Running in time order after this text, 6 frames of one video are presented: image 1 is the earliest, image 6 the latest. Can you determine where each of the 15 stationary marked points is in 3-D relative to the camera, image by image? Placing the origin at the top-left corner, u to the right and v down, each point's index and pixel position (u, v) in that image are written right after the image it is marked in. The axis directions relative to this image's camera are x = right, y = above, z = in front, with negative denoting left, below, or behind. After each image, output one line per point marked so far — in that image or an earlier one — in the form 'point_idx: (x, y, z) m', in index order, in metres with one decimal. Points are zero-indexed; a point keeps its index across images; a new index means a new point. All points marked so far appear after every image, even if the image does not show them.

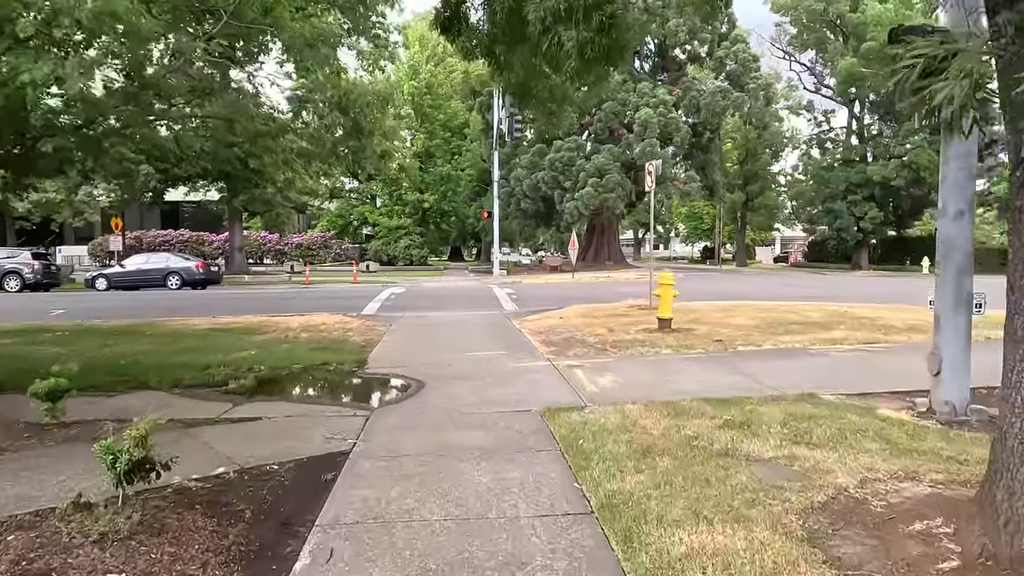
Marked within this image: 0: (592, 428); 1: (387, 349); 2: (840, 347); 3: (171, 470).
0: (+0.7, -1.2, +5.6) m
1: (-2.0, -1.0, +10.3) m
2: (+4.5, -0.8, +9.1) m
3: (-2.3, -1.2, +4.4) m
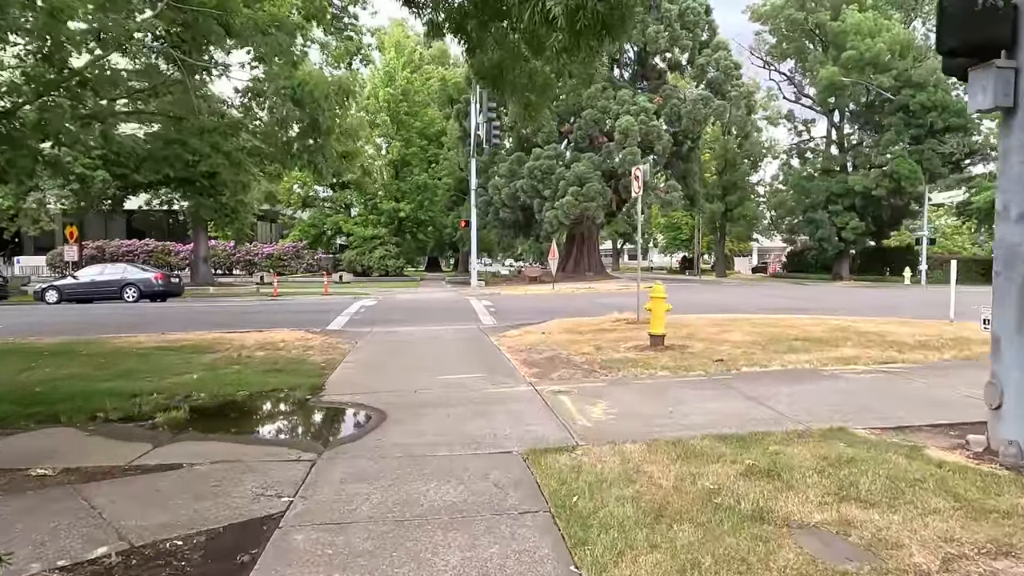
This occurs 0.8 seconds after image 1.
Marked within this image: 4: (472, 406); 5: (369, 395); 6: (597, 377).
0: (+0.5, -1.3, +4.6) m
1: (-2.3, -1.2, +9.2) m
2: (+4.2, -1.0, +8.2) m
3: (-2.4, -1.3, +3.3) m
4: (-0.4, -1.2, +6.9) m
5: (-1.6, -1.2, +7.6) m
6: (+1.1, -1.1, +8.3) m
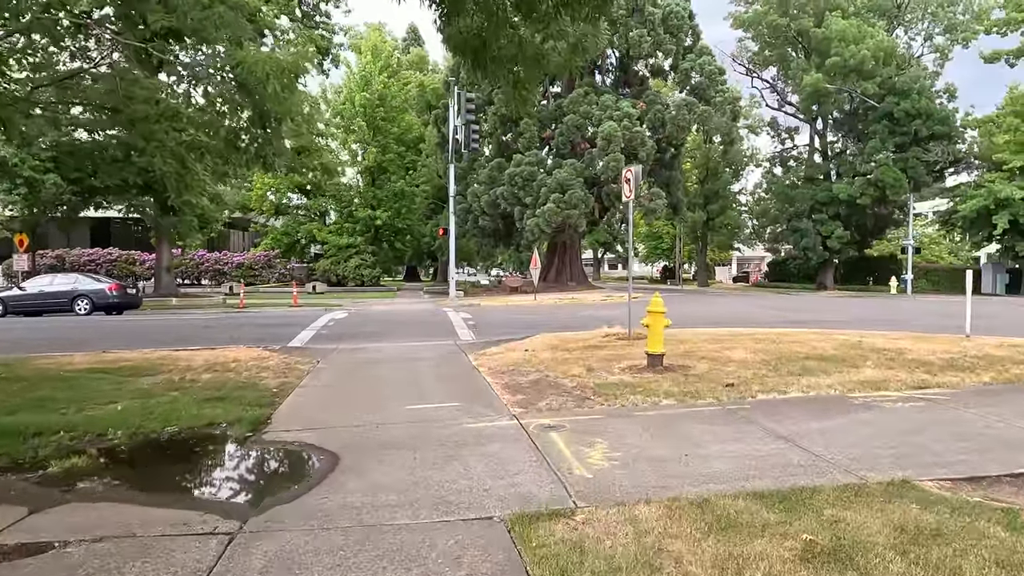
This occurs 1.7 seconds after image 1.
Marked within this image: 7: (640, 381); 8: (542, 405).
0: (+0.4, -1.4, +3.4) m
1: (-2.5, -1.3, +7.9) m
2: (+4.0, -1.1, +7.2) m
3: (-2.4, -1.4, +2.0) m
4: (-0.6, -1.4, +5.7) m
5: (-1.8, -1.4, +6.4) m
6: (+0.9, -1.3, +7.1) m
7: (+1.6, -1.1, +8.2) m
8: (+0.3, -1.3, +7.1) m
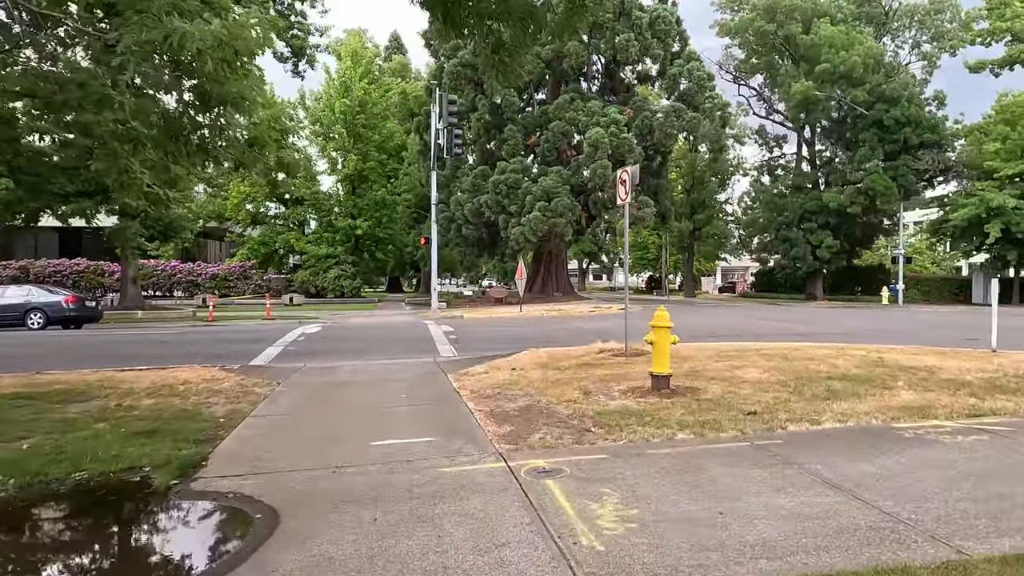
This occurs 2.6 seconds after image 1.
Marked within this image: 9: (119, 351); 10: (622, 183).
0: (+0.4, -1.5, +2.3) m
1: (-2.6, -1.5, +6.7) m
2: (+3.9, -1.2, +6.1) m
3: (-2.4, -1.5, +0.8) m
4: (-0.7, -1.5, +4.5) m
5: (-1.9, -1.5, +5.2) m
6: (+0.7, -1.4, +6.0) m
7: (+1.4, -1.3, +7.1) m
8: (+0.2, -1.4, +6.0) m
9: (-8.4, -1.3, +14.2) m
10: (+1.9, +1.8, +11.5) m
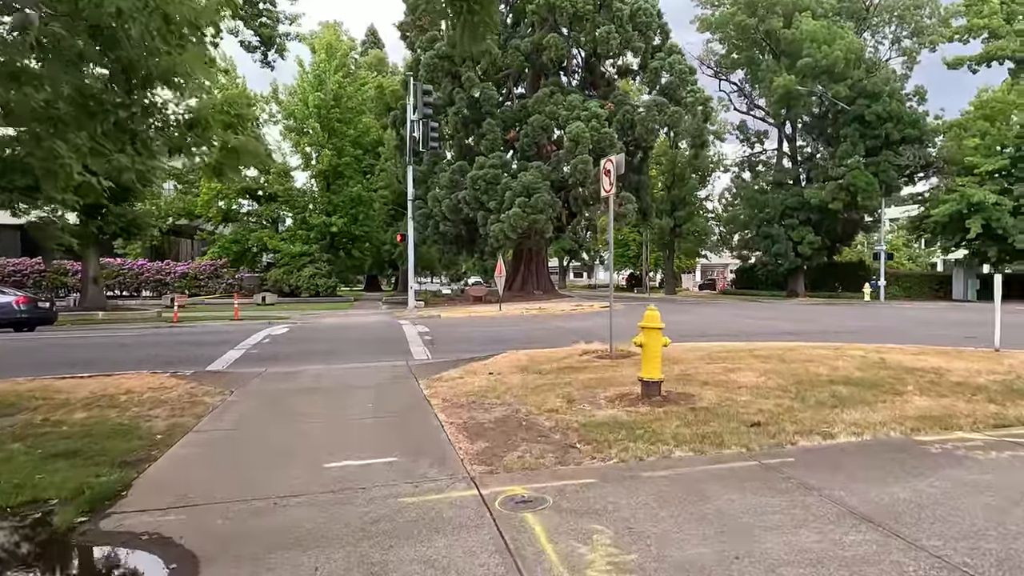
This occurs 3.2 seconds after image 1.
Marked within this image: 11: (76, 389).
0: (+0.3, -1.5, +1.5) m
1: (-2.9, -1.5, +5.9) m
2: (+3.7, -1.2, +5.5) m
3: (-2.5, -1.5, 0.0) m
4: (-0.8, -1.5, +3.8) m
5: (-2.1, -1.5, +4.4) m
6: (+0.5, -1.4, +5.3) m
7: (+1.2, -1.2, +6.4) m
8: (0.0, -1.4, +5.2) m
9: (-8.8, -1.3, +13.2) m
10: (+1.5, +1.9, +10.8) m
11: (-5.9, -1.4, +8.9) m
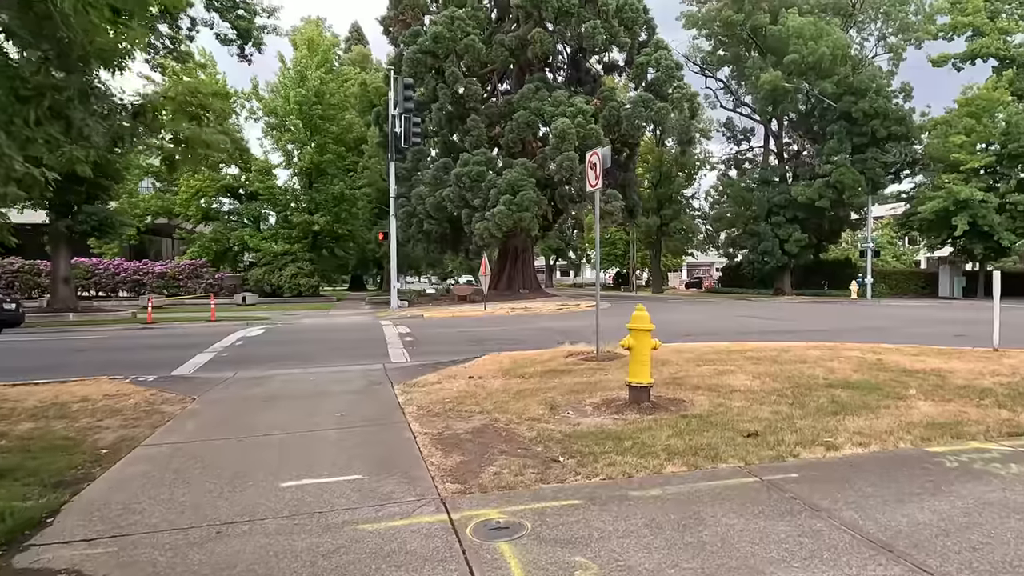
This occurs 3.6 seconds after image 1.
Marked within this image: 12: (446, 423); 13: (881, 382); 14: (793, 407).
0: (+0.2, -1.5, +1.1) m
1: (-3.0, -1.5, +5.3) m
2: (+3.5, -1.2, +5.1) m
3: (-2.6, -1.5, -0.5) m
4: (-1.0, -1.5, +3.3) m
5: (-2.2, -1.5, +3.9) m
6: (+0.4, -1.3, +4.8) m
7: (+1.0, -1.2, +5.9) m
8: (-0.2, -1.4, +4.7) m
9: (-9.1, -1.3, +12.5) m
10: (+1.2, +1.9, +10.3) m
11: (-6.1, -1.4, +8.3) m
12: (-0.7, -1.3, +6.6) m
13: (+4.1, -1.0, +7.4) m
14: (+2.7, -1.2, +6.5) m
